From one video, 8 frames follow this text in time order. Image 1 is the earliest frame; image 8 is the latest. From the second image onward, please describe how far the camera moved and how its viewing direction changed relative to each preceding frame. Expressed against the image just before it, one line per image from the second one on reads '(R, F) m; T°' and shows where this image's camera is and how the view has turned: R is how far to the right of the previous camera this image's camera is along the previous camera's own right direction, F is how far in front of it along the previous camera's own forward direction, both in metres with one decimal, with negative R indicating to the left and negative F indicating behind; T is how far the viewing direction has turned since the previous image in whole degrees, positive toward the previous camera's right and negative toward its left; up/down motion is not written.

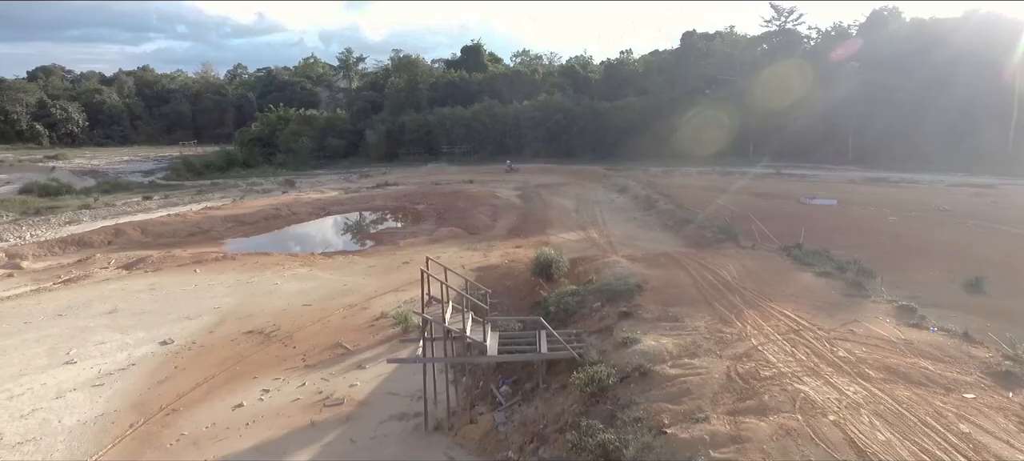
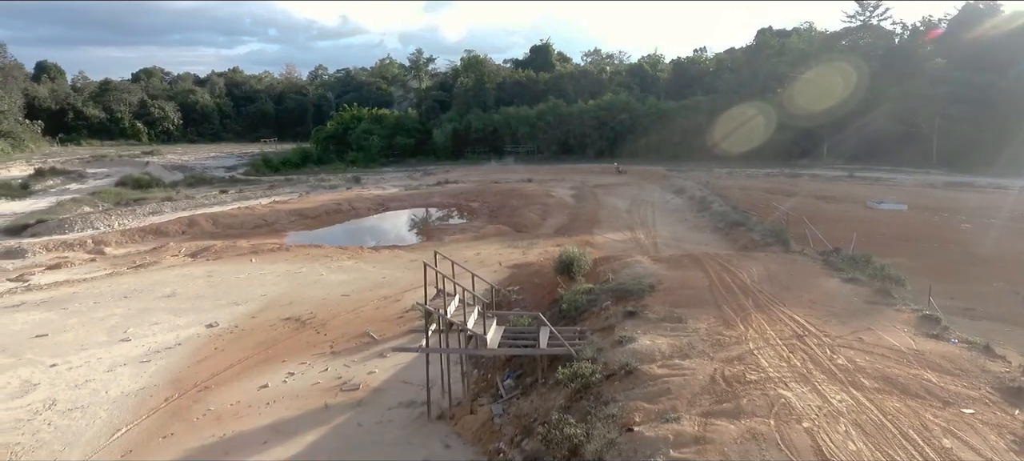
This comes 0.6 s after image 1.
(+0.9, -0.1) m; -6°
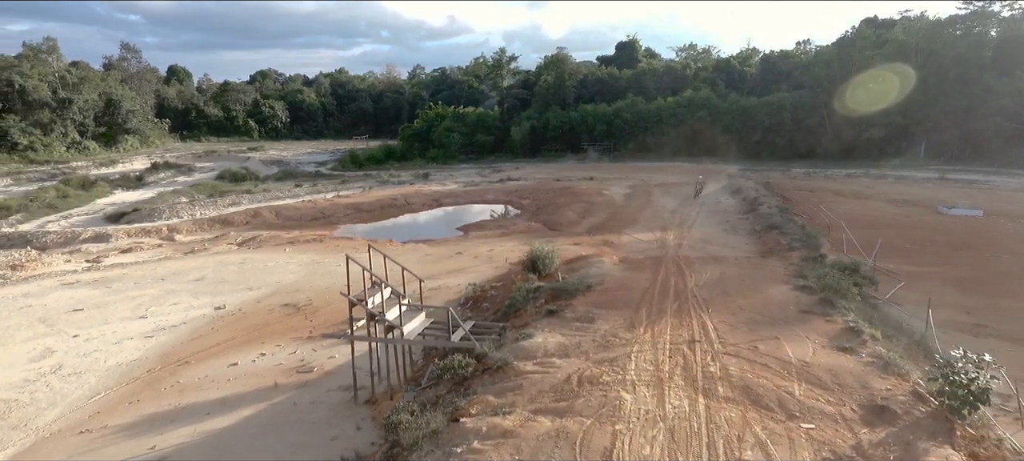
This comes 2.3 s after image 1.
(+2.5, 0.0) m; -9°
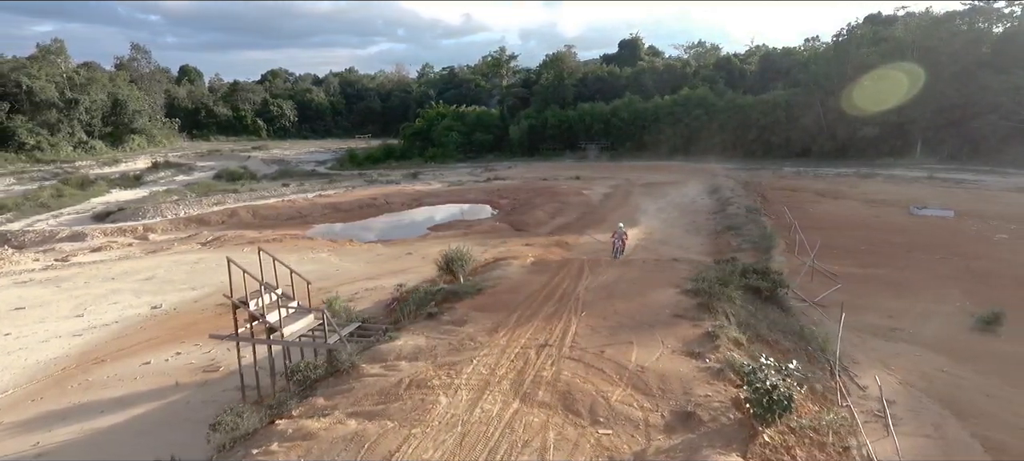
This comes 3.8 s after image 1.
(+2.0, 0.0) m; -1°
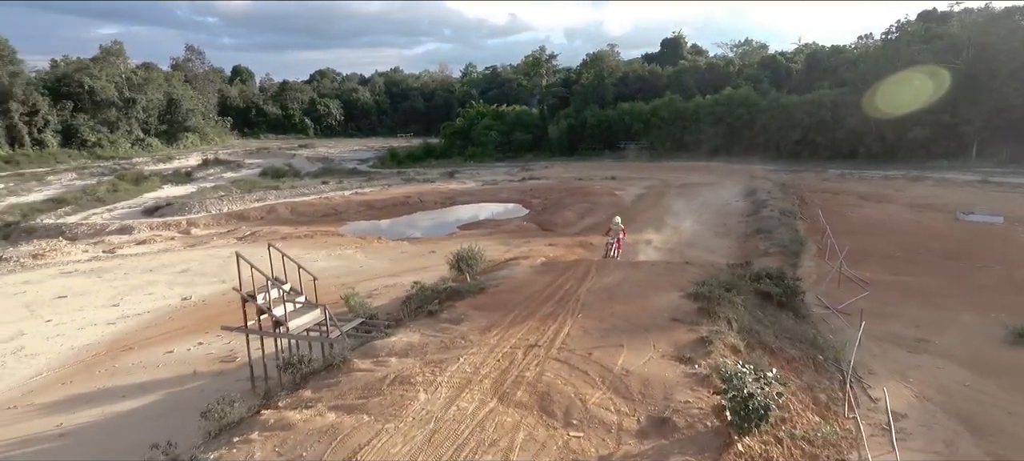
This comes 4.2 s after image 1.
(+0.6, 0.0) m; -4°
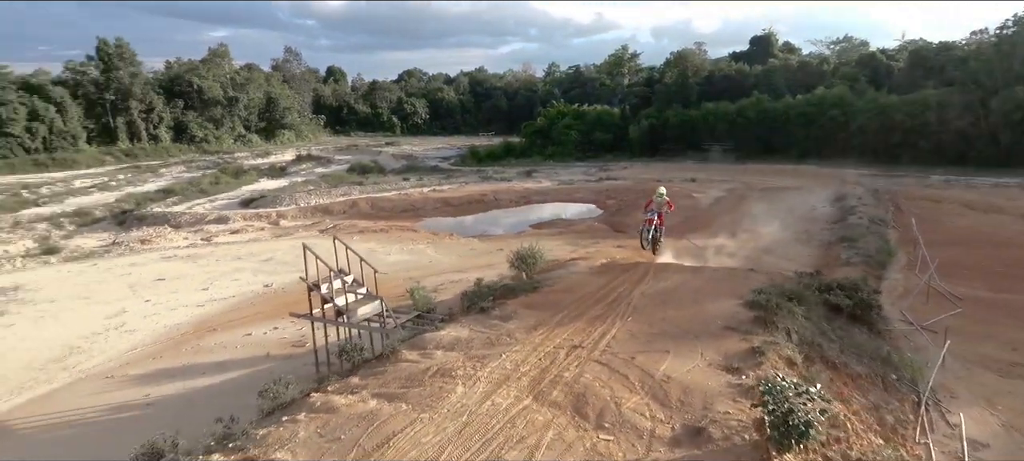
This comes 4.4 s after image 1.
(+0.4, 0.0) m; -7°
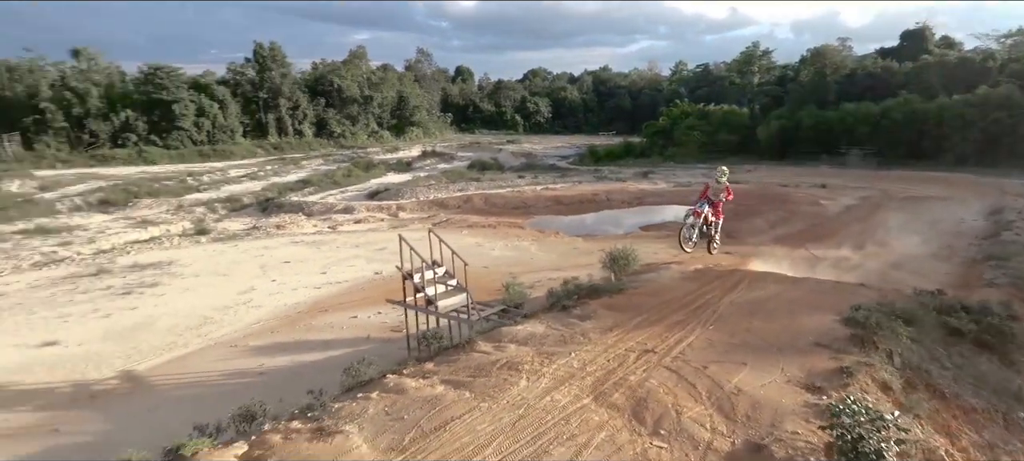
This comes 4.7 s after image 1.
(+0.5, -0.1) m; -11°
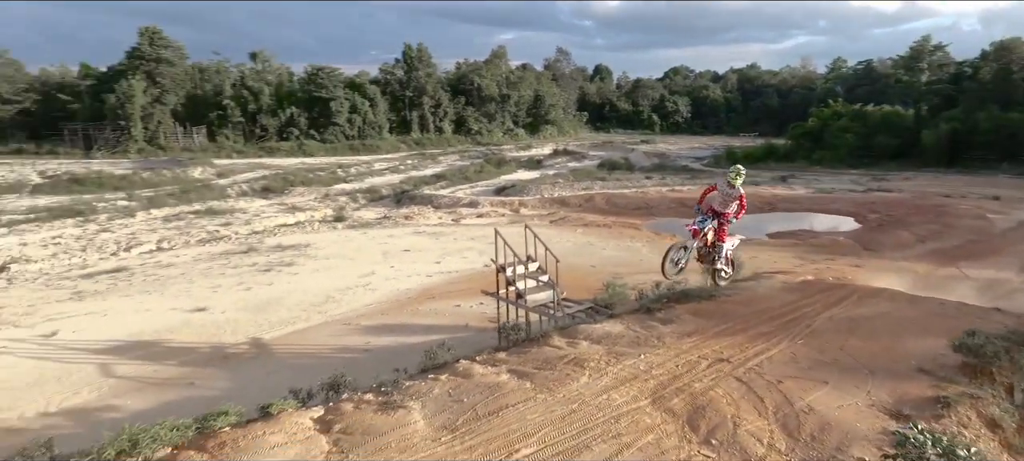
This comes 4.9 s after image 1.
(+0.7, -0.1) m; -12°
